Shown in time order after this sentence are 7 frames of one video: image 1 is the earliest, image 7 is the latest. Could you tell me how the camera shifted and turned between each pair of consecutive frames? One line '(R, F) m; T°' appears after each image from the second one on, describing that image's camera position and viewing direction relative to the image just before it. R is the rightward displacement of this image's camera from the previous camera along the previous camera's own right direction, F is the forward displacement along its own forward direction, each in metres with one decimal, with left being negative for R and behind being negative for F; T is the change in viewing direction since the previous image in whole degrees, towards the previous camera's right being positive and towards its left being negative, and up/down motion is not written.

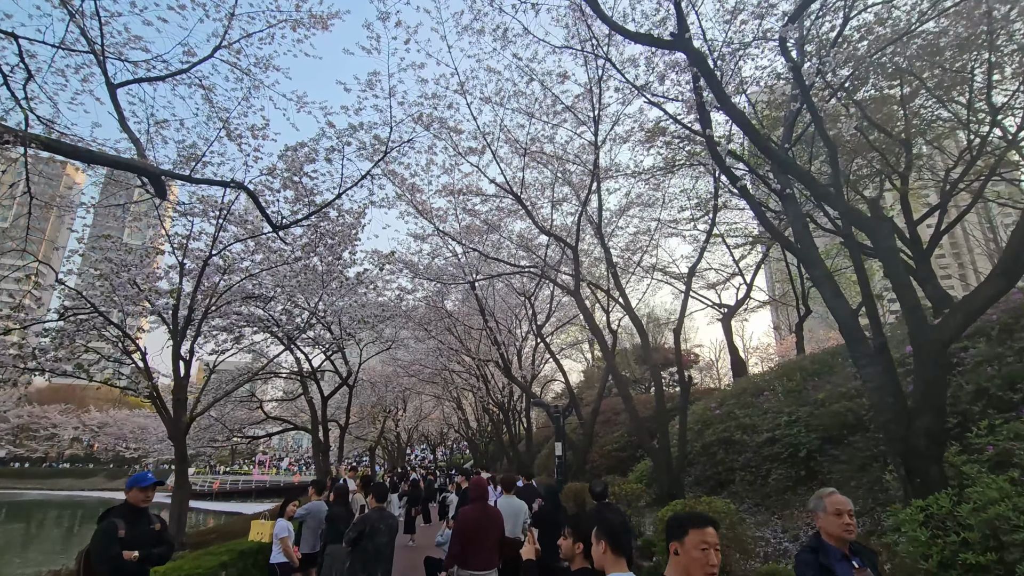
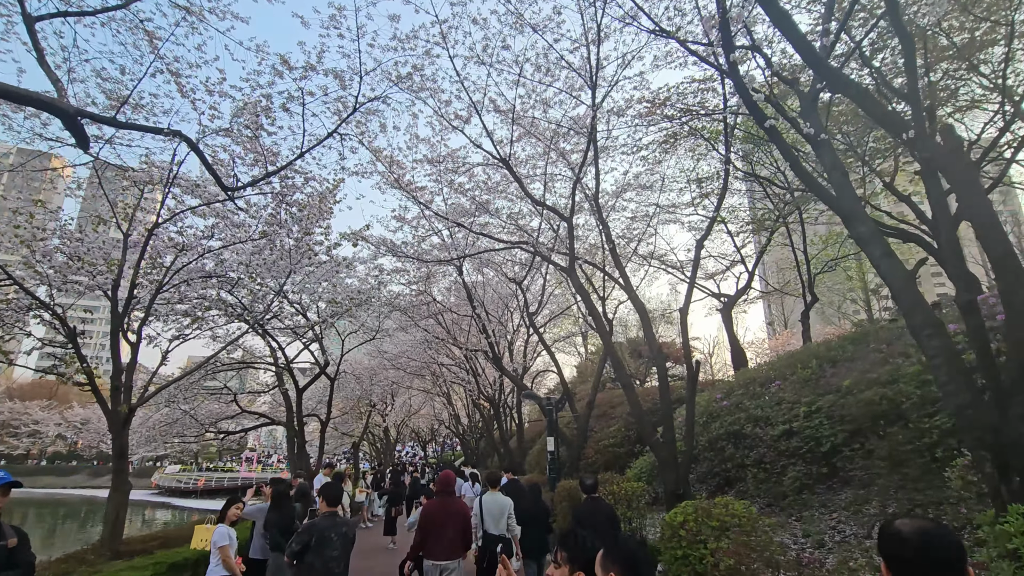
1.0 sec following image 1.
(+0.1, +0.9) m; +1°
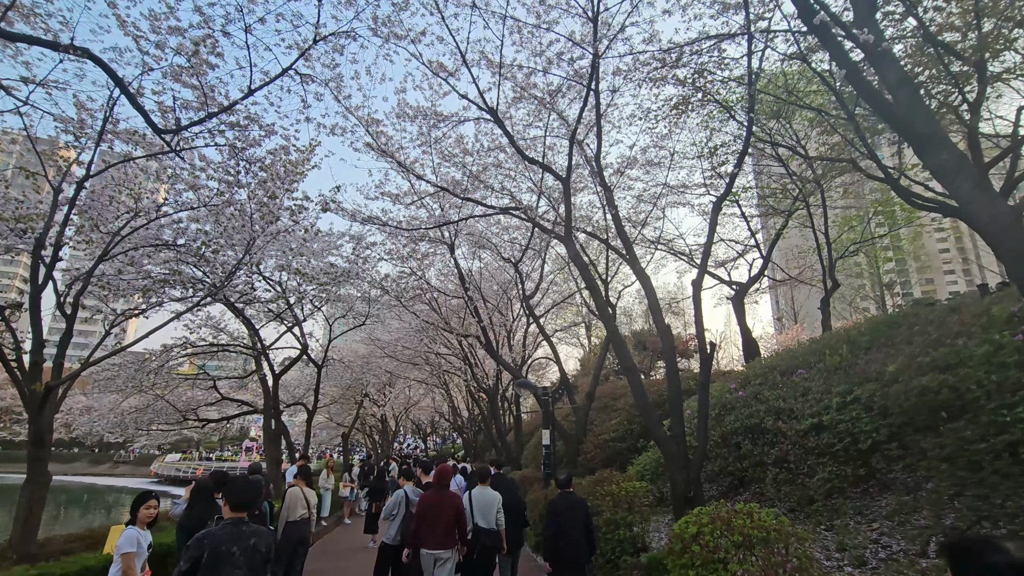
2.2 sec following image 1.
(+0.2, +1.0) m; -1°
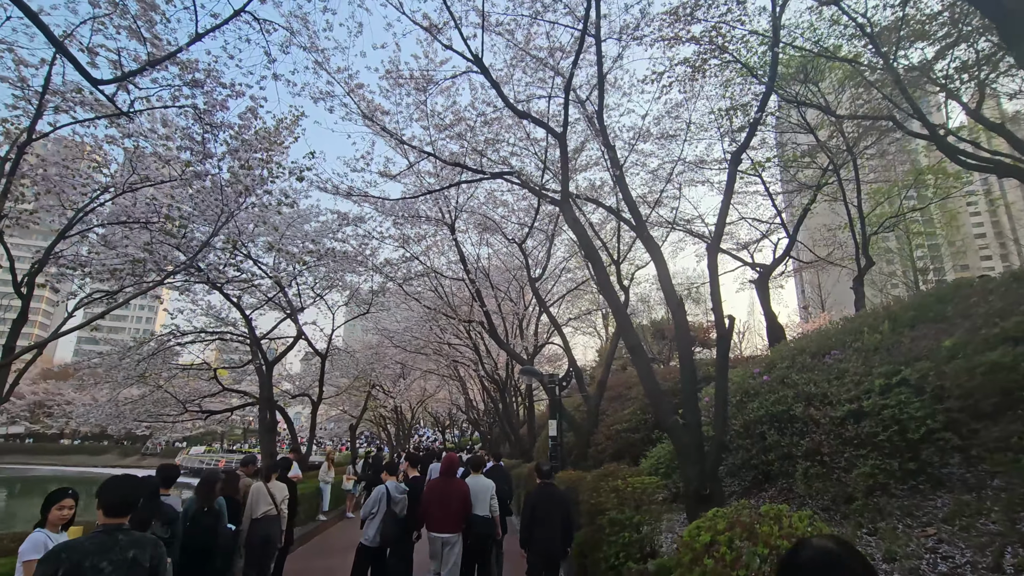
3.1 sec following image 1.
(+0.3, +0.8) m; -2°
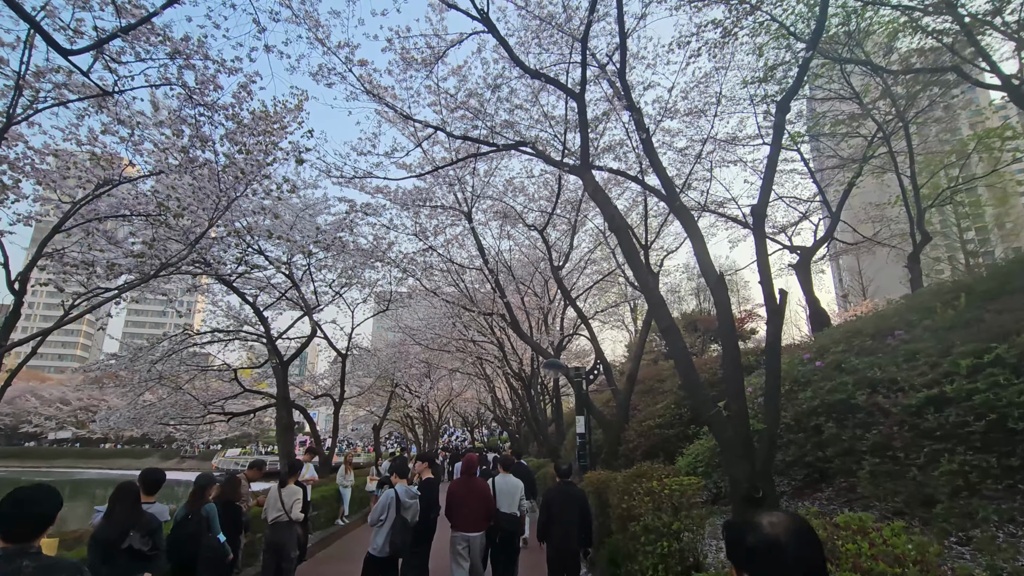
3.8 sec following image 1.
(+0.1, +0.6) m; -3°
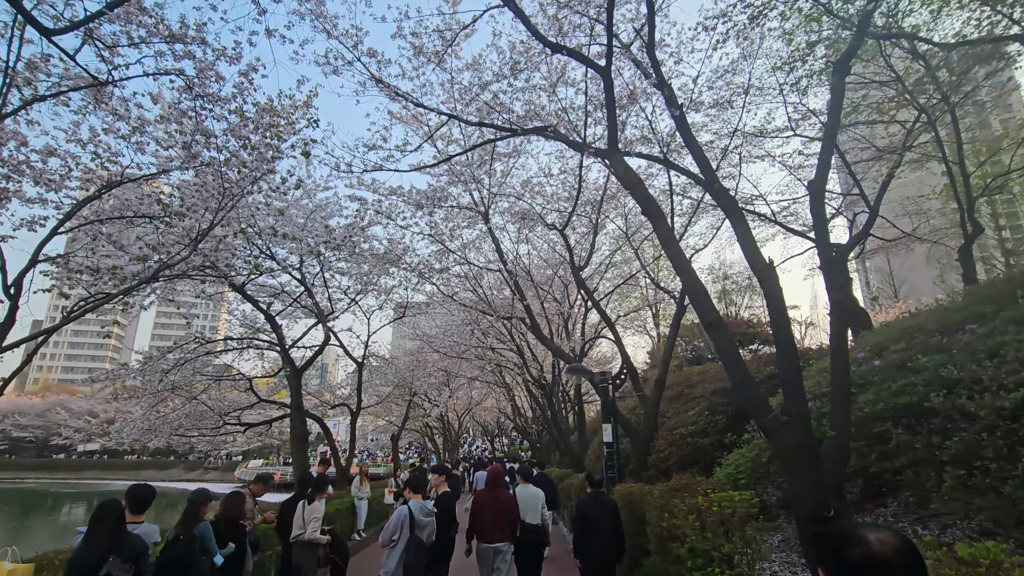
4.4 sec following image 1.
(0.0, +0.5) m; -2°
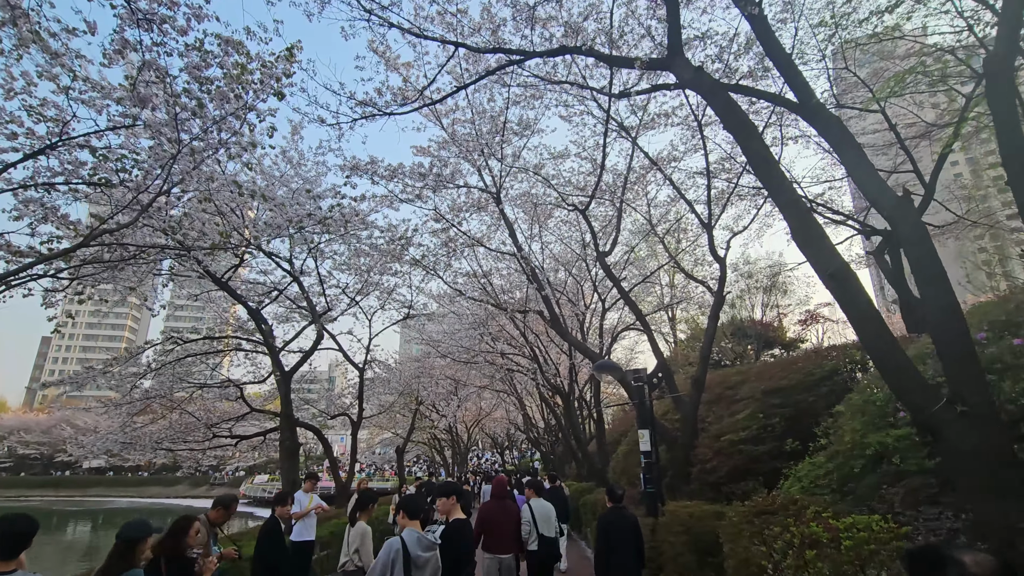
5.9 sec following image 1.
(-0.2, +1.2) m; -1°
